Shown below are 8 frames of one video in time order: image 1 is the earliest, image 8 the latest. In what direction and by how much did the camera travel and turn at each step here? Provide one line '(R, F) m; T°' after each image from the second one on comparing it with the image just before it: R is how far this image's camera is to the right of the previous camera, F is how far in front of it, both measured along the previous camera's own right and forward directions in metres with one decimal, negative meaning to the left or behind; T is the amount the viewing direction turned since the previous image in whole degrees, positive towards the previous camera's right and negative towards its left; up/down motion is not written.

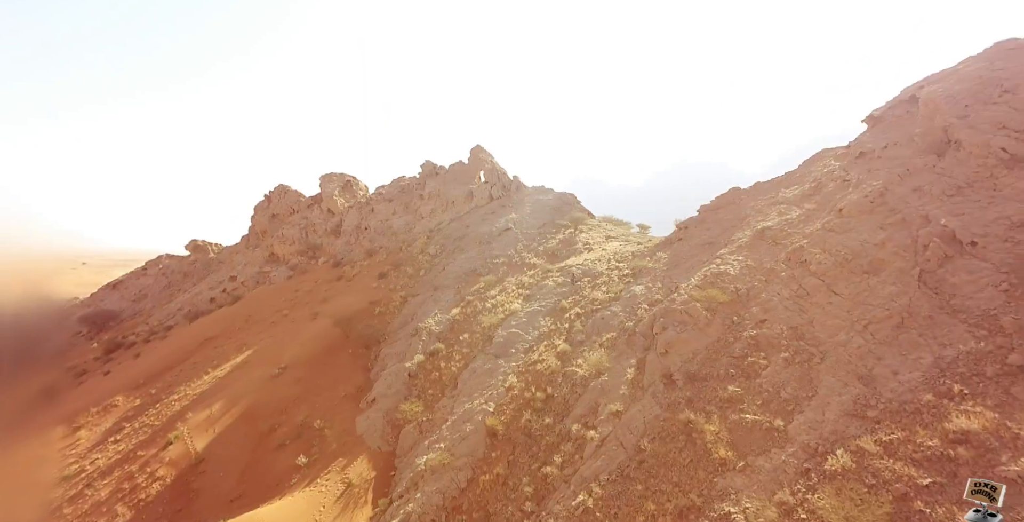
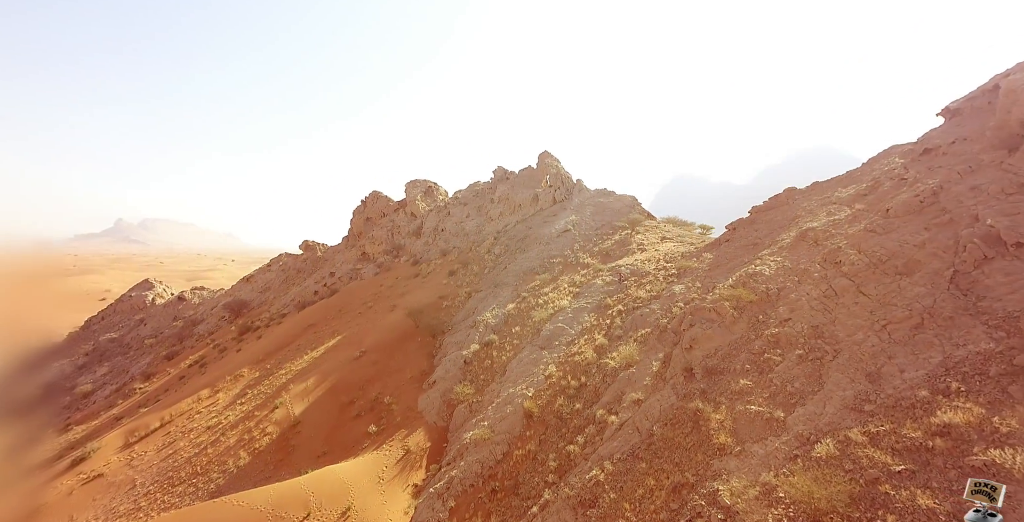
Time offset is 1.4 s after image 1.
(+1.0, -0.8) m; -11°
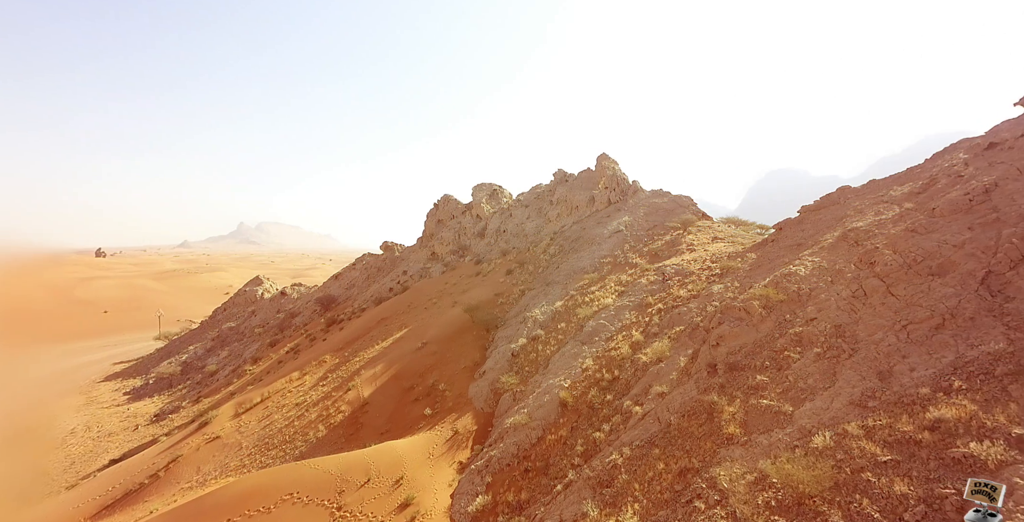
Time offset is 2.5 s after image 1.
(+0.8, -0.7) m; -9°
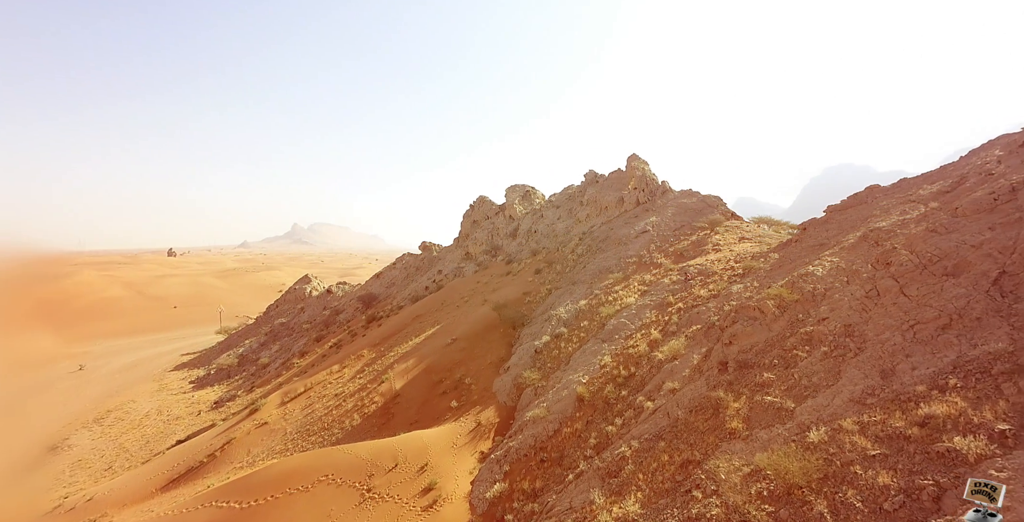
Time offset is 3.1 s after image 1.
(+0.4, -0.4) m; -5°
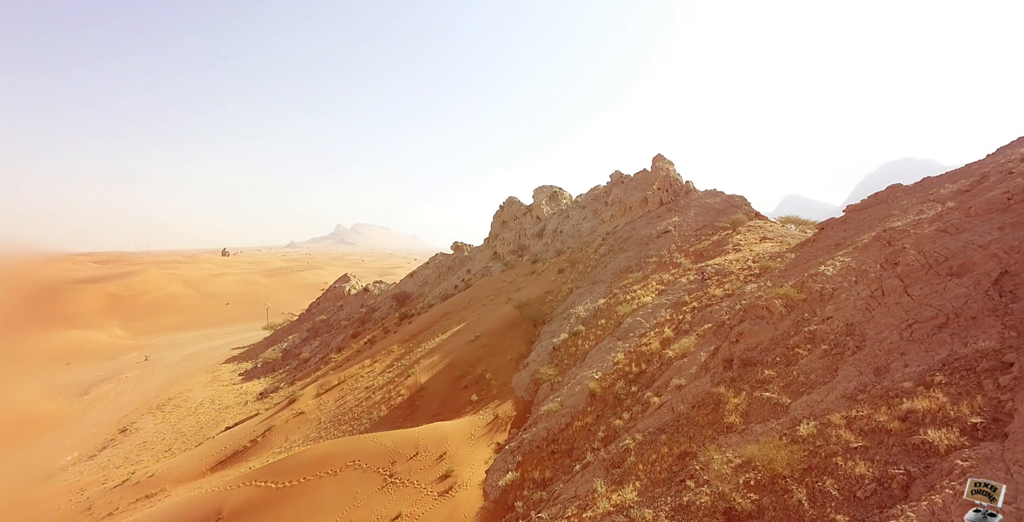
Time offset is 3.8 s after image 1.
(+0.4, -0.4) m; -4°
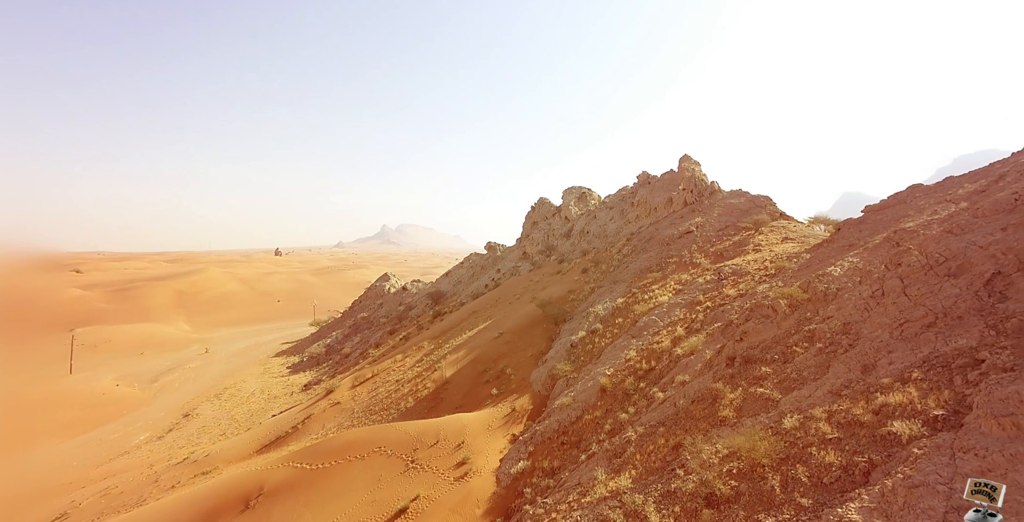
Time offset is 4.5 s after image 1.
(+0.5, -0.5) m; -4°
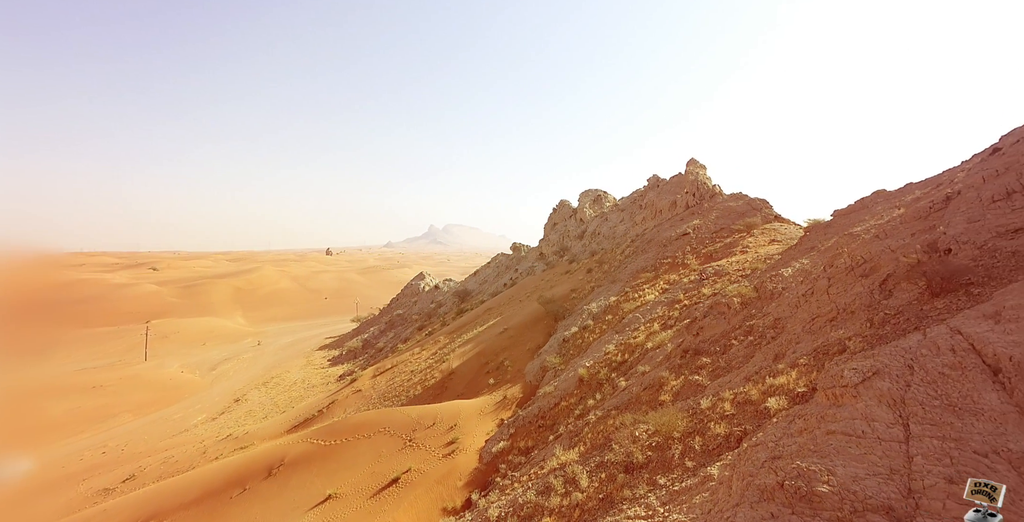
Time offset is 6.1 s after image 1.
(+1.2, -1.0) m; -4°
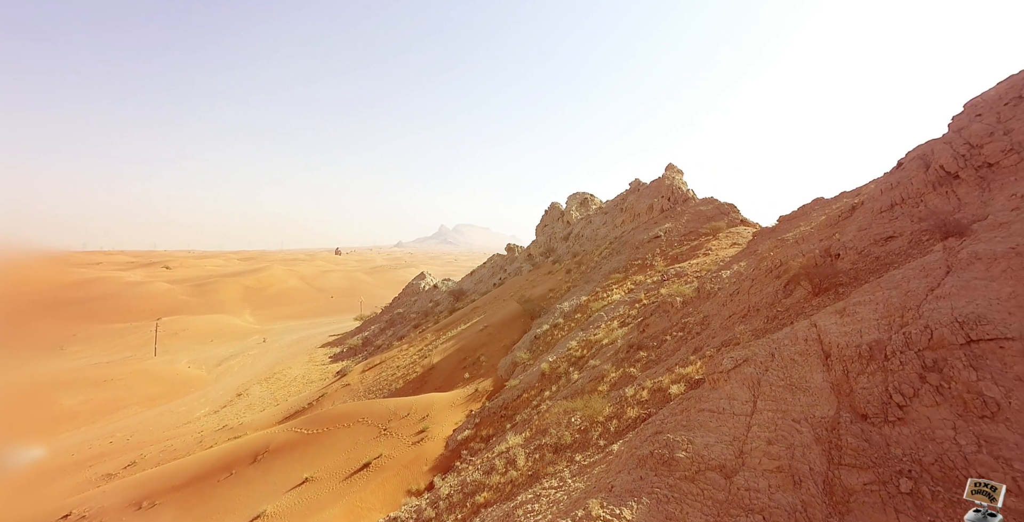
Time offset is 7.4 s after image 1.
(+0.9, -0.7) m; 0°
